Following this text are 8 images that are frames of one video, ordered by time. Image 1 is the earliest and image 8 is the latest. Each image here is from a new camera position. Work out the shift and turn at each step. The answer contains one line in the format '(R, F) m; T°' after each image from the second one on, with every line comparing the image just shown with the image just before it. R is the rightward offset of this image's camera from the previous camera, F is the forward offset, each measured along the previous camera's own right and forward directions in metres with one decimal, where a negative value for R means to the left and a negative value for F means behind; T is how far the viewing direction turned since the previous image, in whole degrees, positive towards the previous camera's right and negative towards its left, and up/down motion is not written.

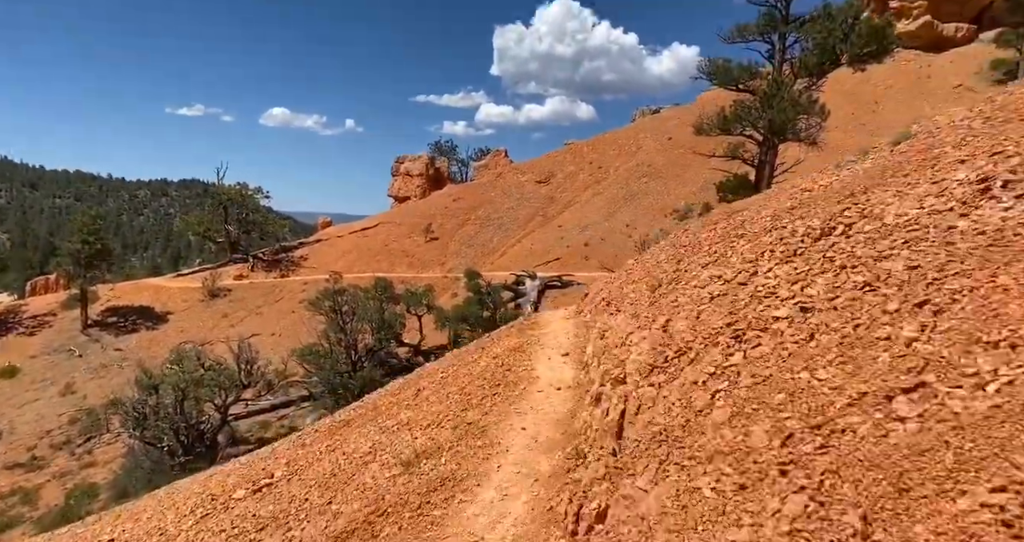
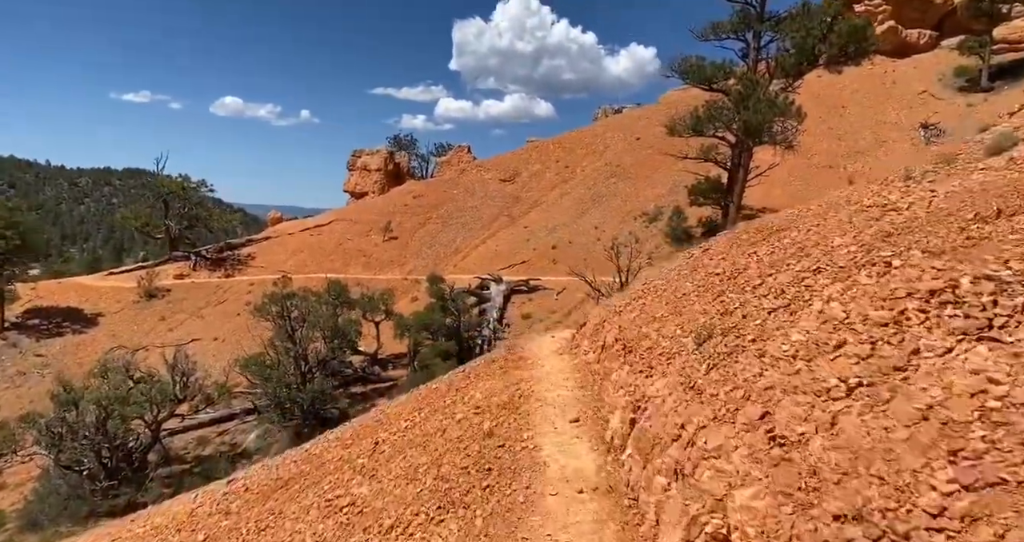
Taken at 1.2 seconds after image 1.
(-0.2, +1.2) m; +4°
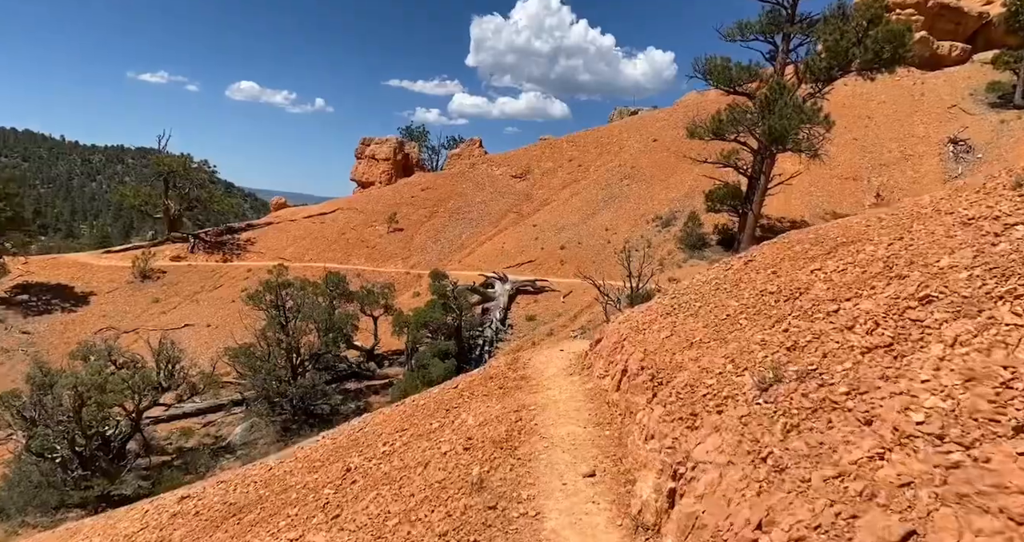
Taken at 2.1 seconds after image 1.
(0.0, +0.8) m; -1°
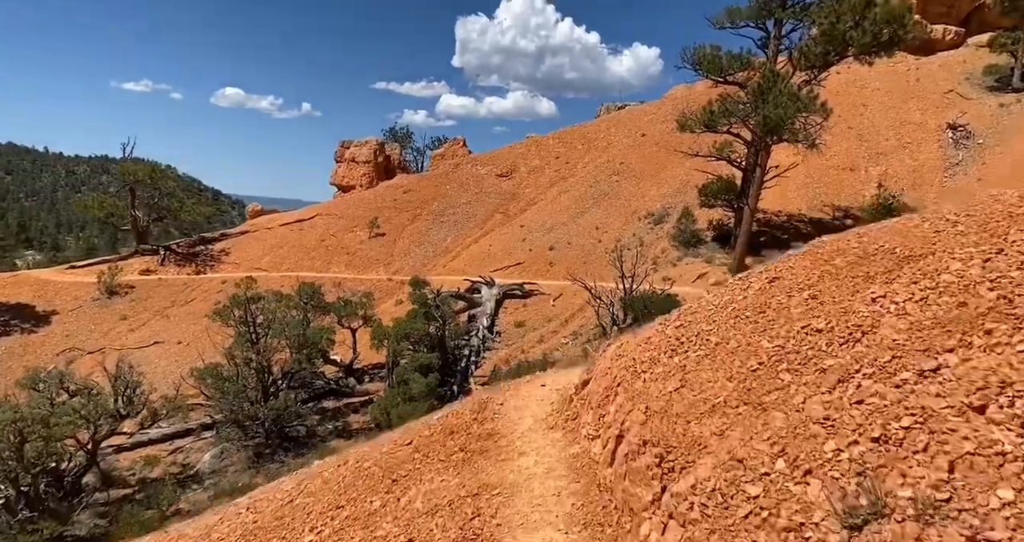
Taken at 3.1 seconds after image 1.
(+0.2, +1.0) m; +1°
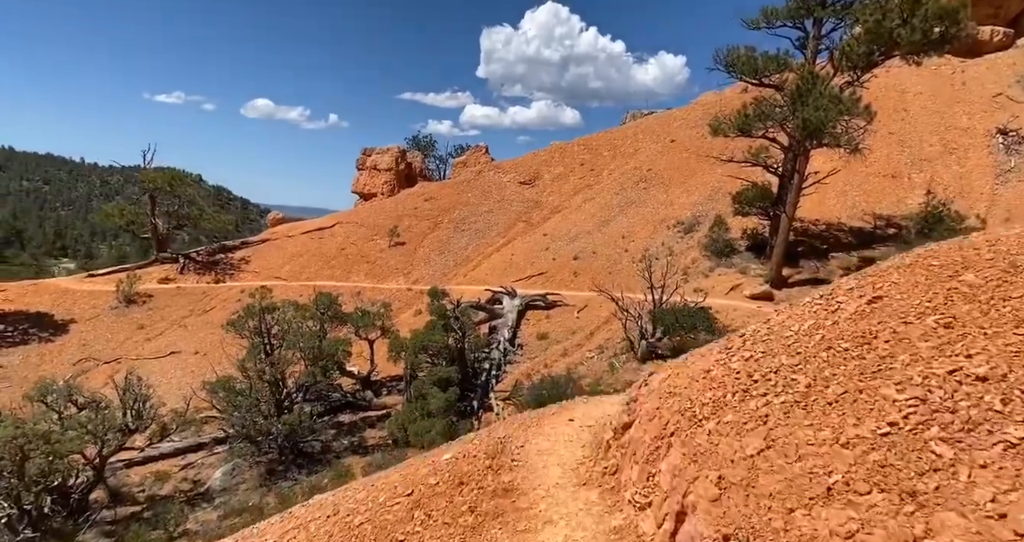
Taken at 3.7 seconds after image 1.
(-0.1, +0.8) m; -2°
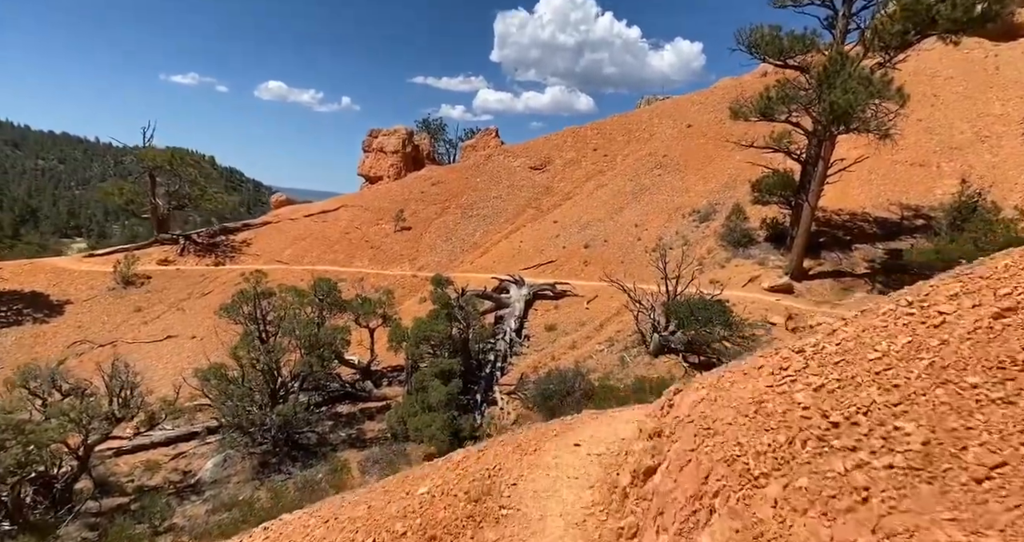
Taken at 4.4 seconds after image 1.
(+0.1, +0.8) m; -1°
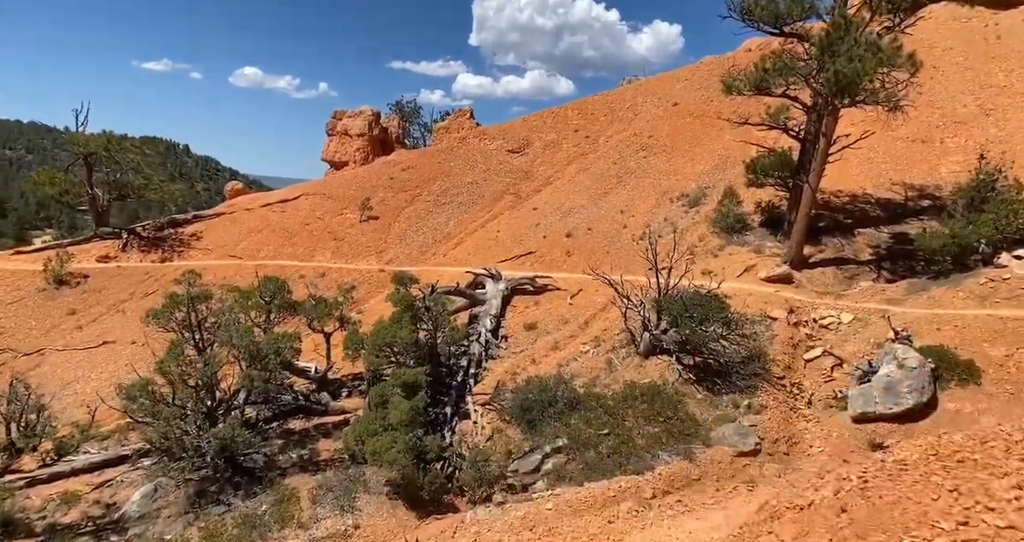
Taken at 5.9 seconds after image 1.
(+0.3, +1.7) m; +2°
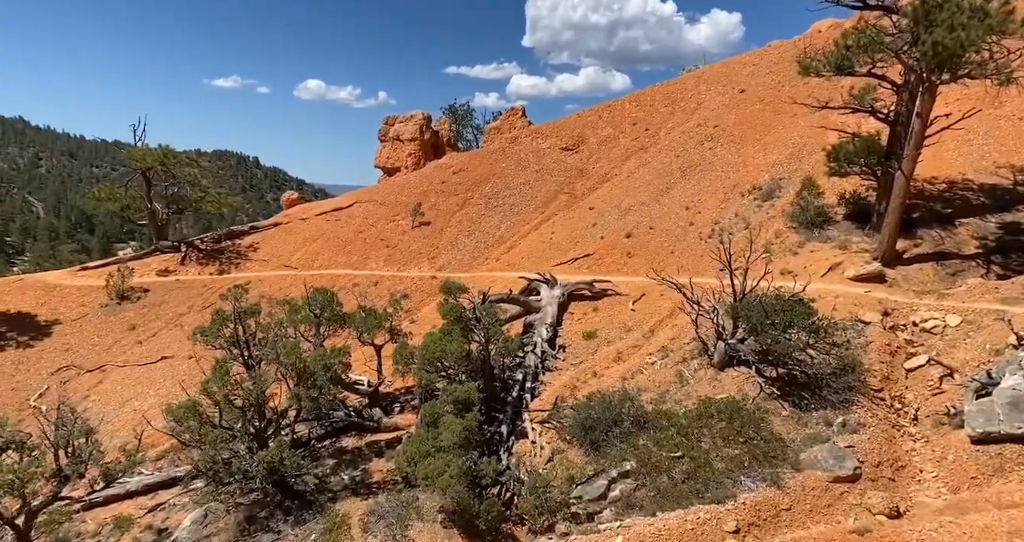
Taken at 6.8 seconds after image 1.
(-0.1, +1.0) m; -6°
